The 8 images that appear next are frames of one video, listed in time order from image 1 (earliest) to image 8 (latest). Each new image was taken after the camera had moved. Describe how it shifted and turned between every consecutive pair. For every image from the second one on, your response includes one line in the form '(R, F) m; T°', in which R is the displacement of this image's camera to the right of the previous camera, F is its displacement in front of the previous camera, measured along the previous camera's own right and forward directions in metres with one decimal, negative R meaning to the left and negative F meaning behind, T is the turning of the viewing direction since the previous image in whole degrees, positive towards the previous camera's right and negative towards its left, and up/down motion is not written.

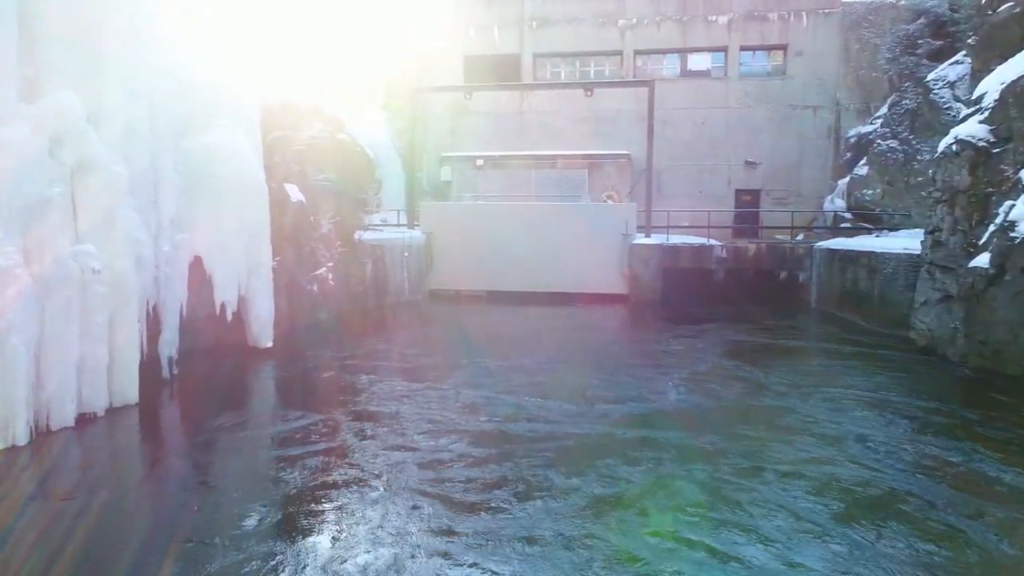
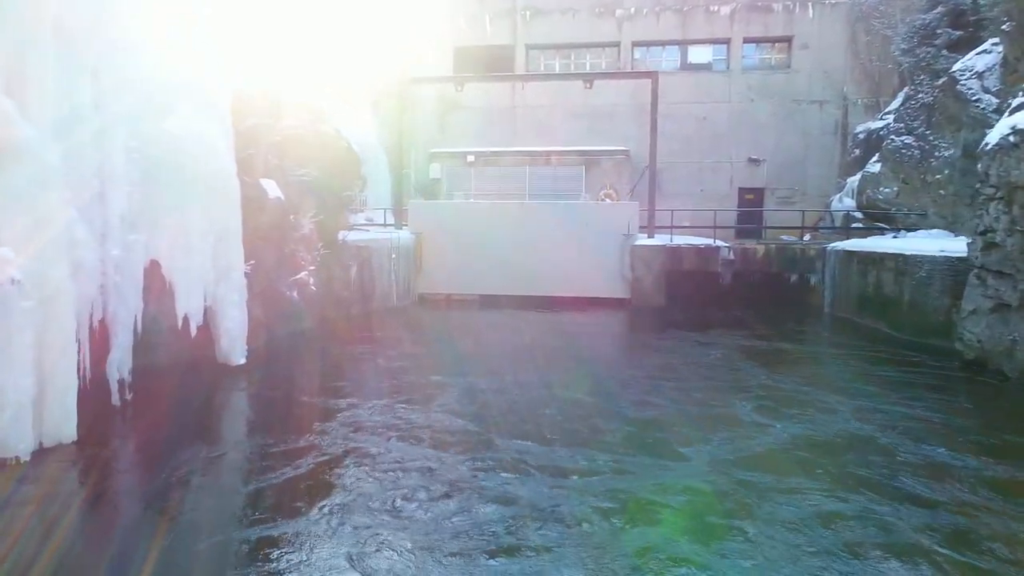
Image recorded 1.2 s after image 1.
(-0.3, +1.1) m; +1°
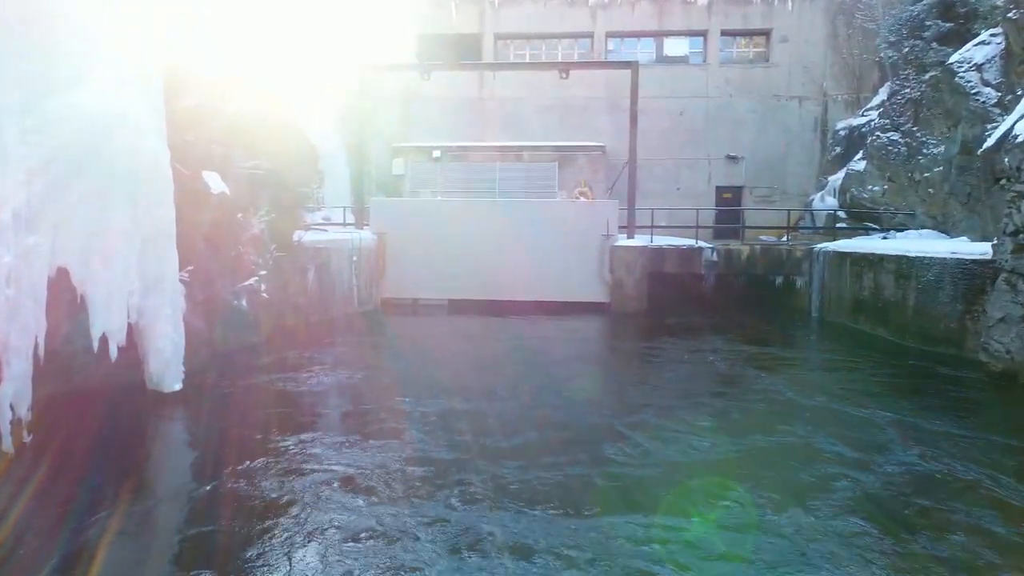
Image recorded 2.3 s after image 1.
(-0.3, +1.1) m; +3°
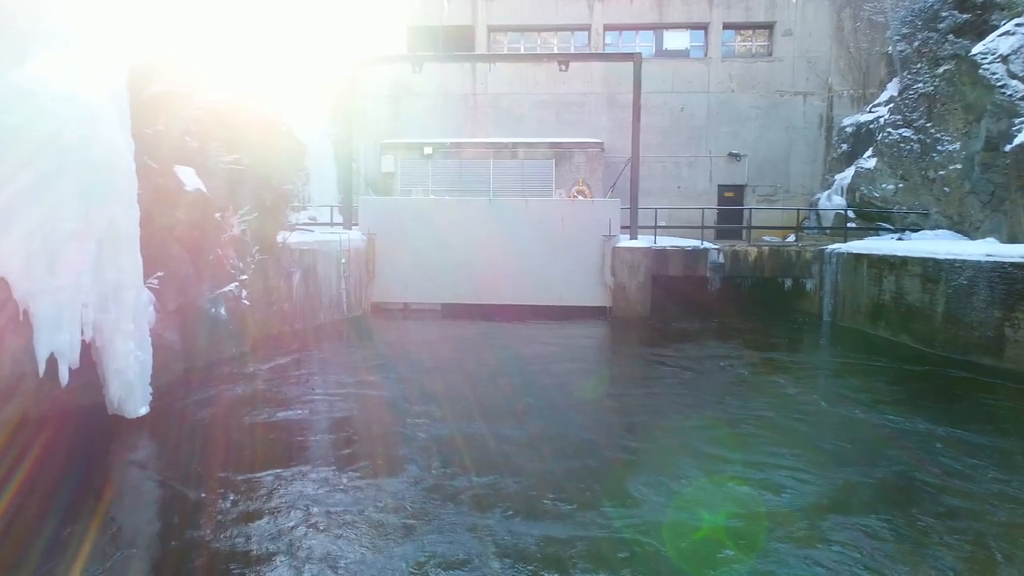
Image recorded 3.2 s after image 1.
(-0.2, +0.8) m; +1°
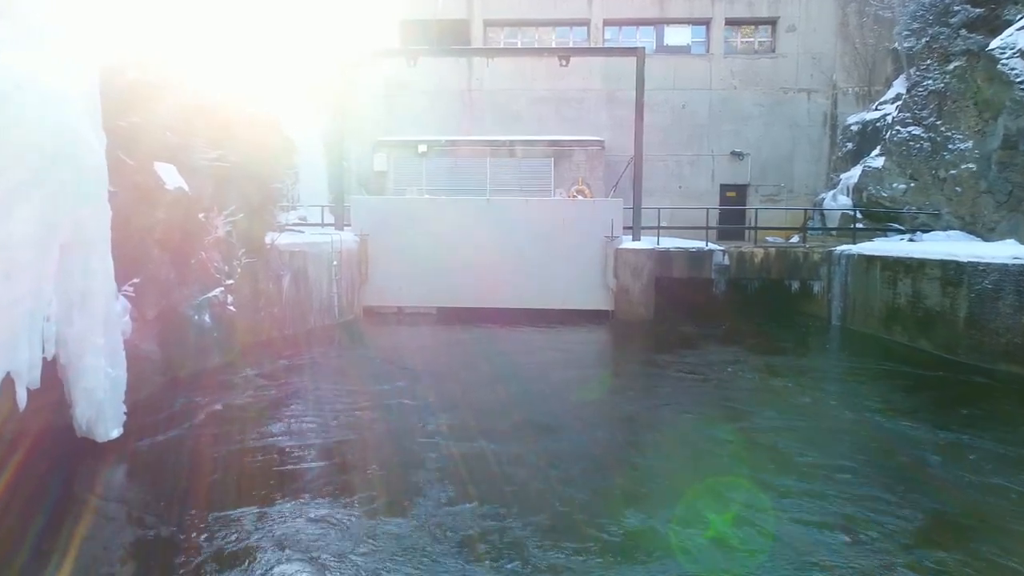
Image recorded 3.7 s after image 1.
(-0.2, +0.5) m; +1°
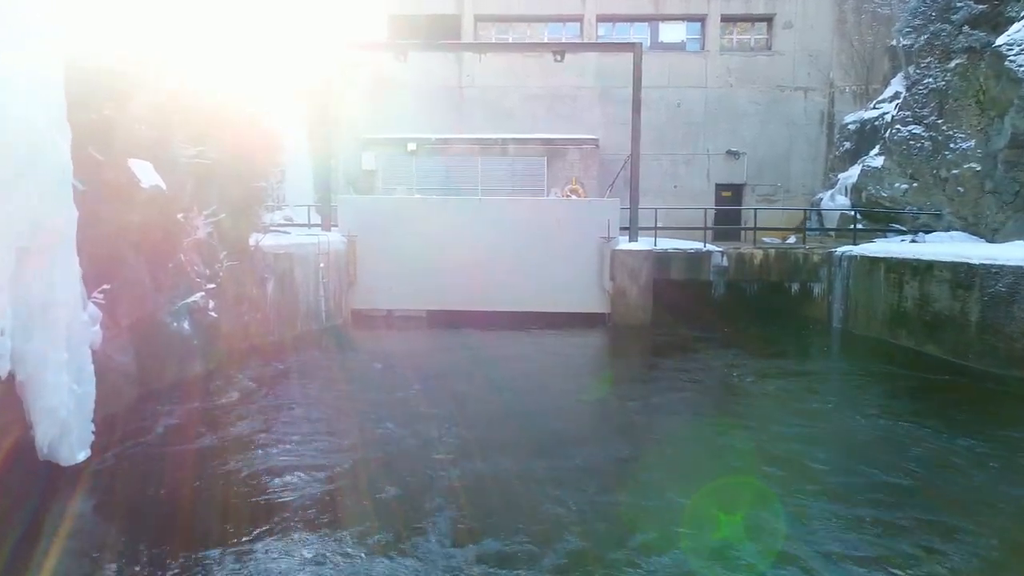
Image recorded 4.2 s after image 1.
(-0.1, +0.4) m; +1°
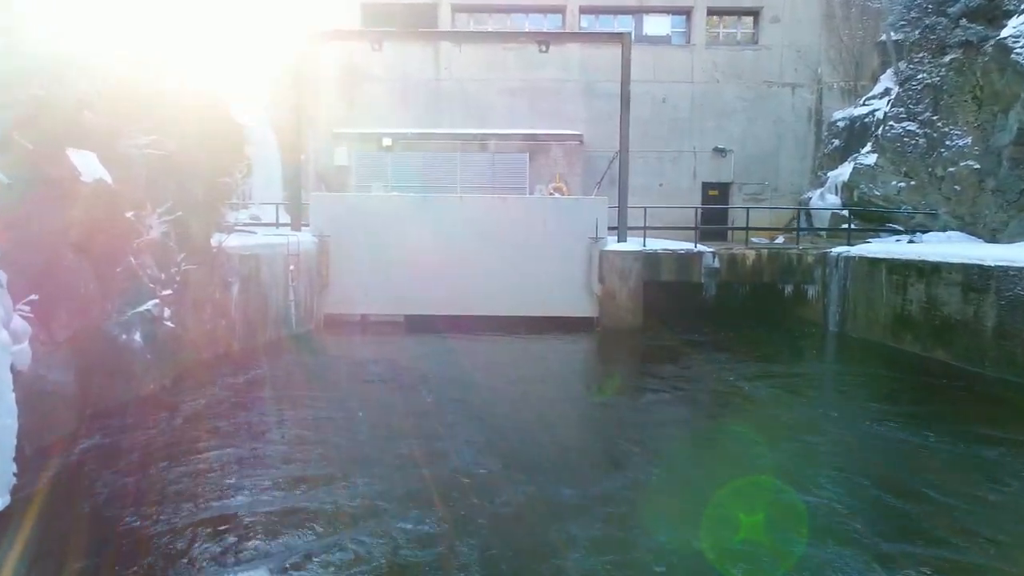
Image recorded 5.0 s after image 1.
(-0.2, +0.7) m; +2°
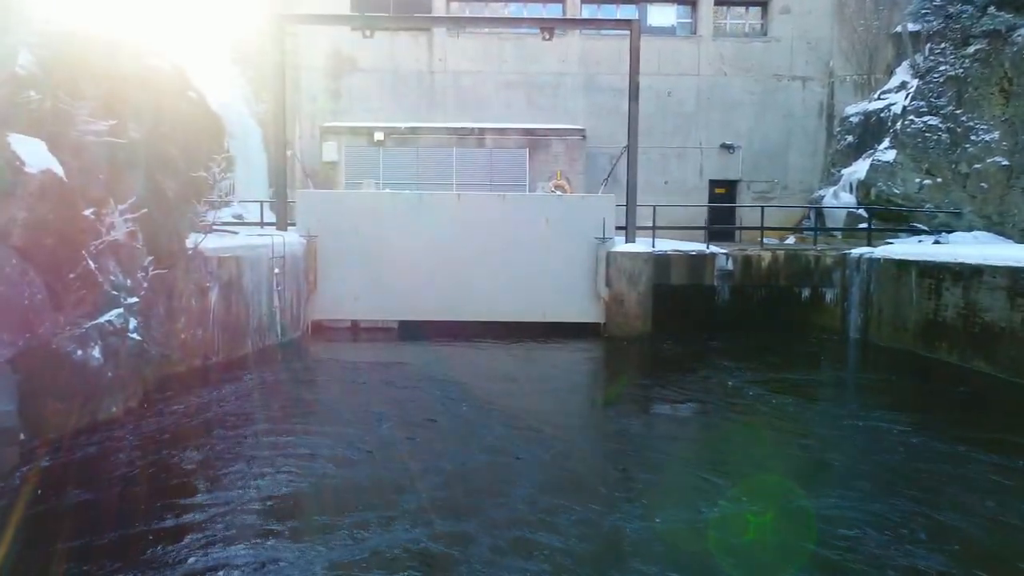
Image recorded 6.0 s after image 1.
(-0.2, +0.8) m; +1°
